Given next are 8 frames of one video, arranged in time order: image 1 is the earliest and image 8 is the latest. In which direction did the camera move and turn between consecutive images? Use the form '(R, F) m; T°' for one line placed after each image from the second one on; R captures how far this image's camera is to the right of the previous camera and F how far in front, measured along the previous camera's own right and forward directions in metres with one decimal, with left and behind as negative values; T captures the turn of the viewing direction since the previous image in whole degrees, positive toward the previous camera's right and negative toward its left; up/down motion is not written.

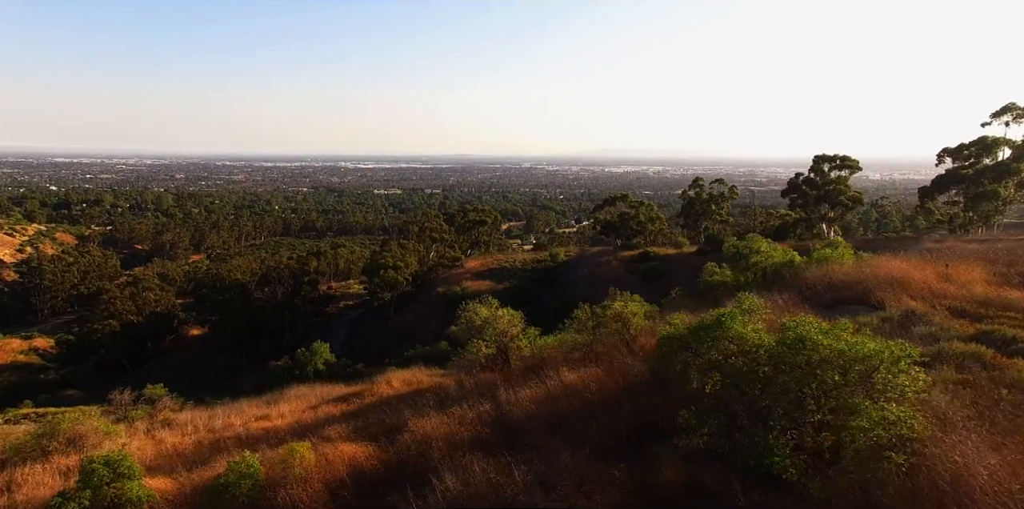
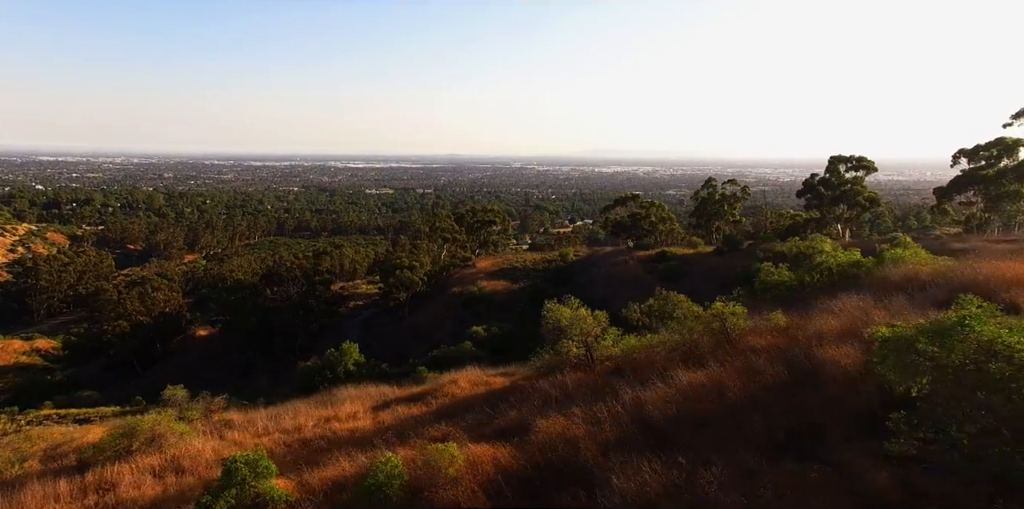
(-0.9, -0.1) m; 0°
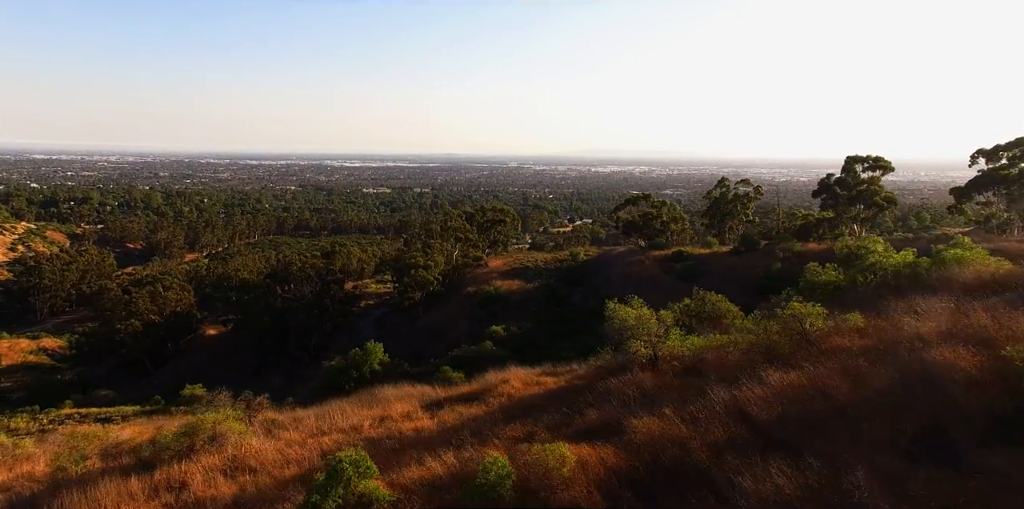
(-0.6, 0.0) m; 0°
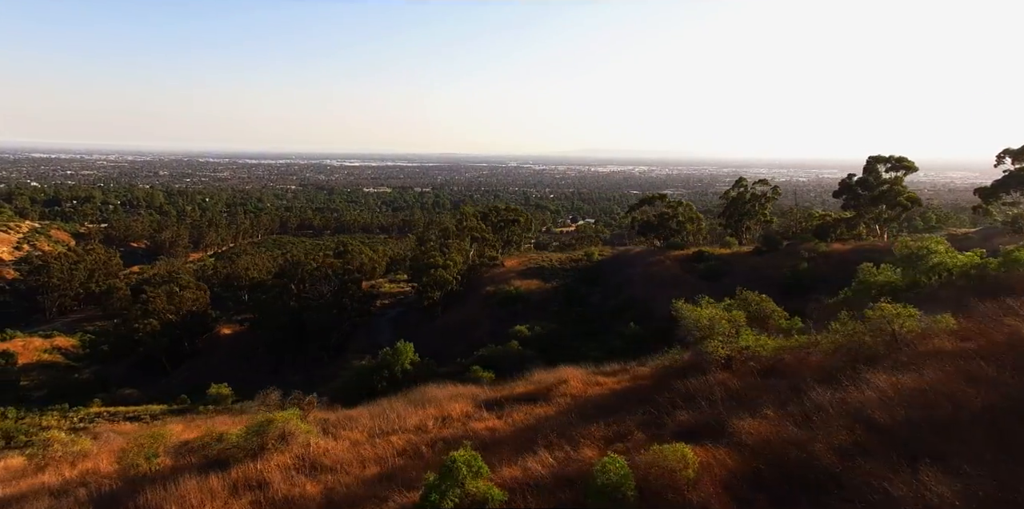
(-0.7, 0.0) m; 0°
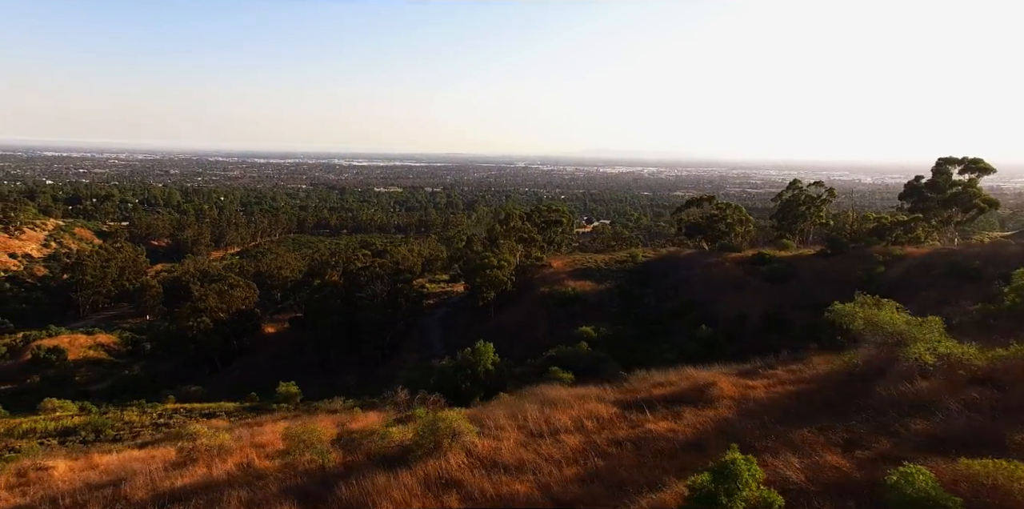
(-1.7, 0.0) m; -1°
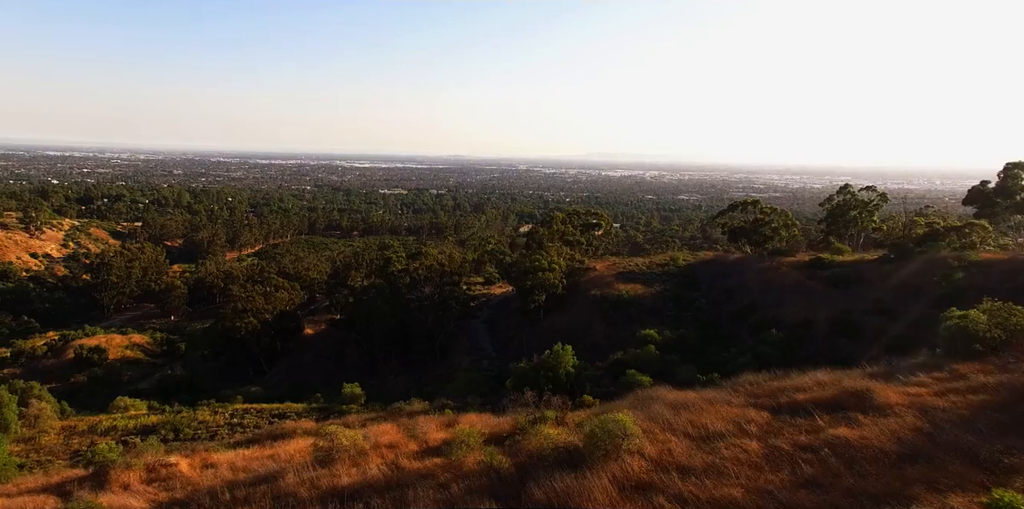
(-1.8, 0.0) m; -1°
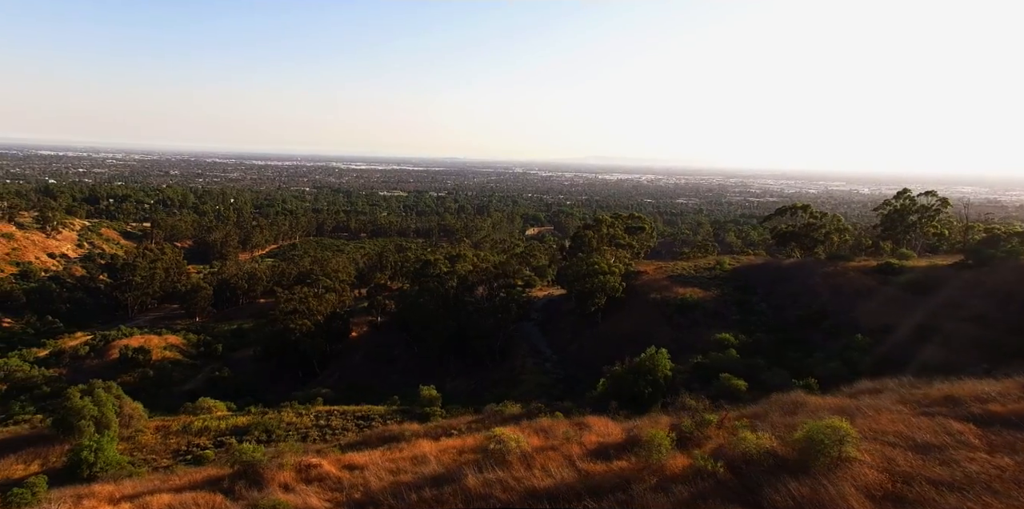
(-2.3, 0.0) m; -1°
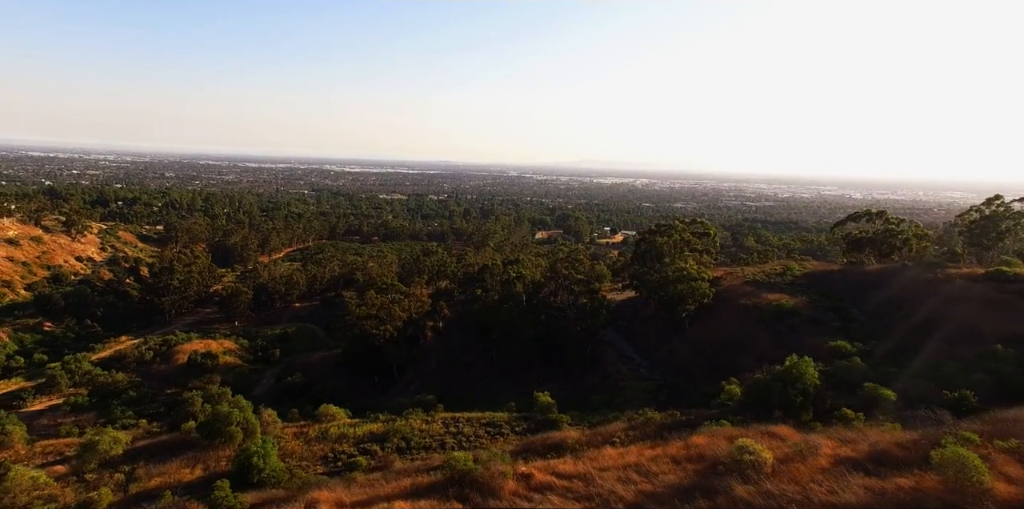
(-3.3, +0.1) m; -1°
